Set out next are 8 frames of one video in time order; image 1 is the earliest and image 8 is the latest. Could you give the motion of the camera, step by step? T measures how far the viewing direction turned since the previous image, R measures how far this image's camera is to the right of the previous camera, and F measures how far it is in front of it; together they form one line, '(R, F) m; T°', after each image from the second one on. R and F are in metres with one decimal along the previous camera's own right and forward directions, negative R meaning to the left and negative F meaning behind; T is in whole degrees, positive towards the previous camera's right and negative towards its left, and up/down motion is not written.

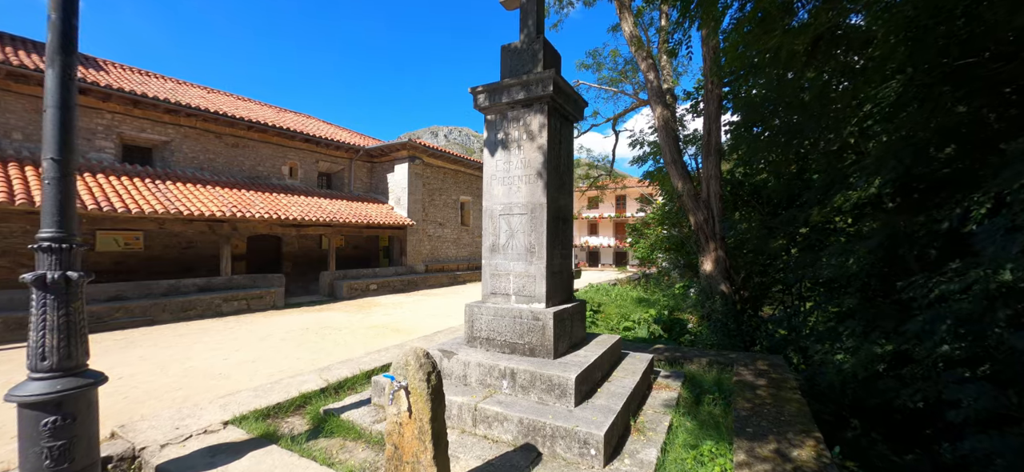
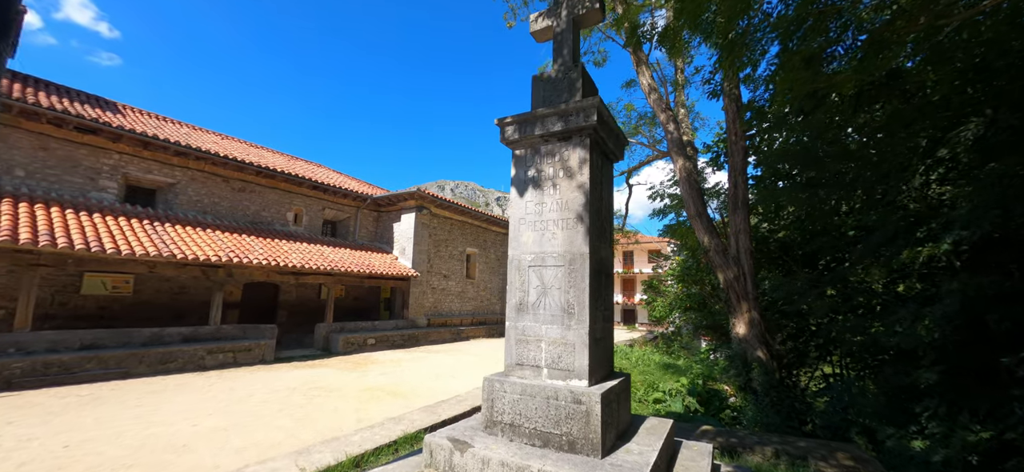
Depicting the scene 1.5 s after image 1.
(-0.2, +0.5) m; -1°
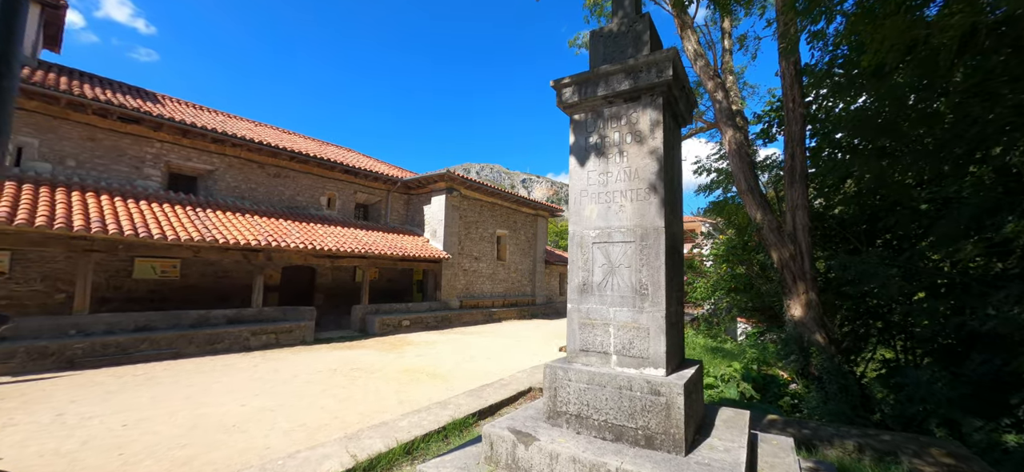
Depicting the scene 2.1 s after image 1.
(-0.2, +0.2) m; -4°
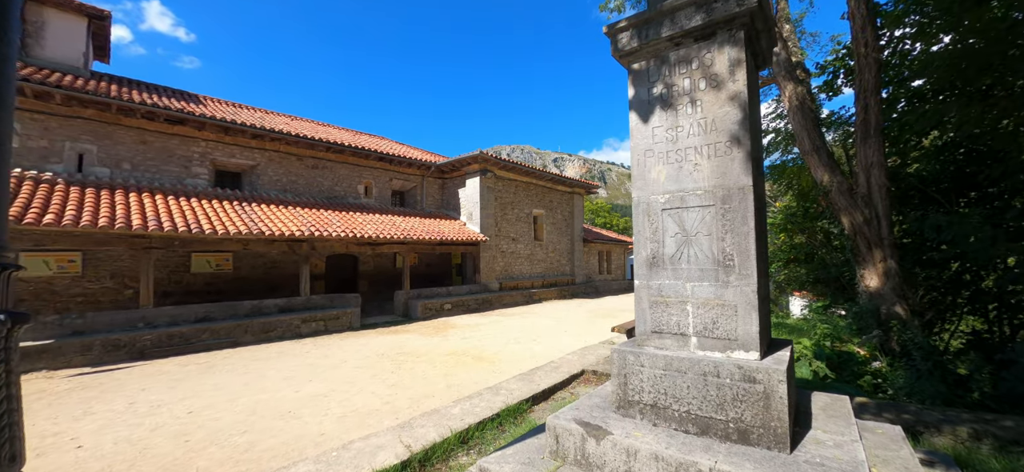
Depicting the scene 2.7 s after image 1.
(-0.1, +0.2) m; -5°
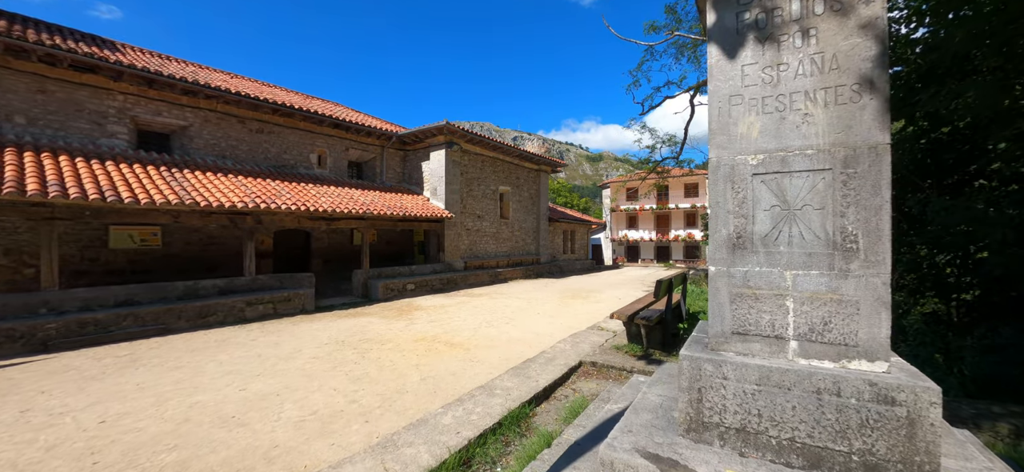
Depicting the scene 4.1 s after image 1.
(-0.3, +0.5) m; +6°
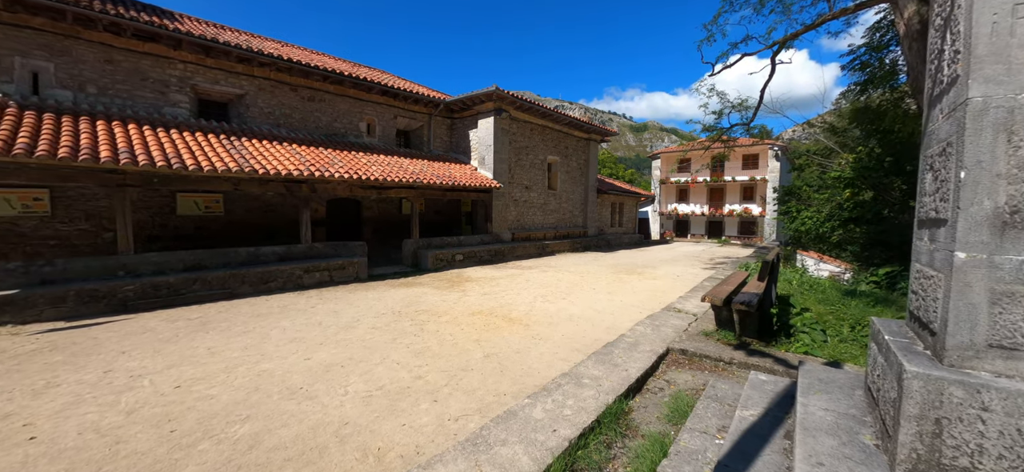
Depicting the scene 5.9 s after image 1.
(-0.3, +0.3) m; -5°
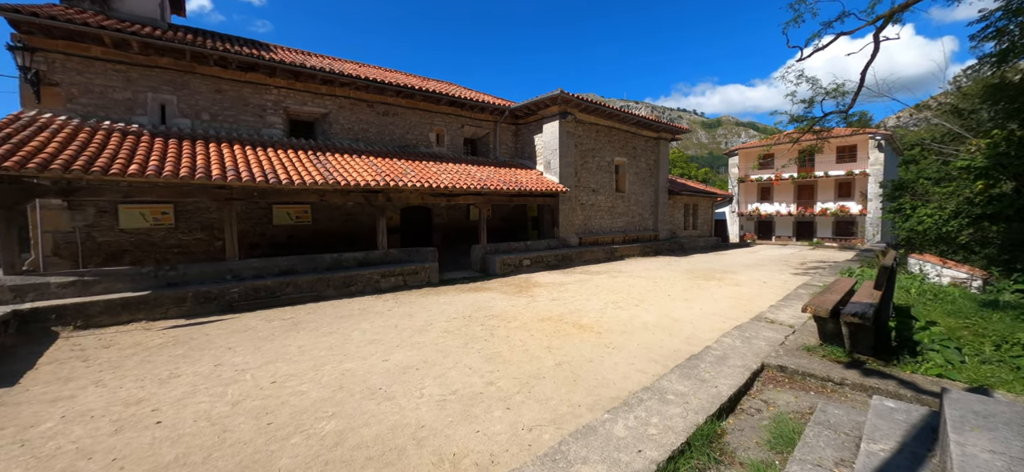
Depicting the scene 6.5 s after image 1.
(-0.1, +0.1) m; -9°
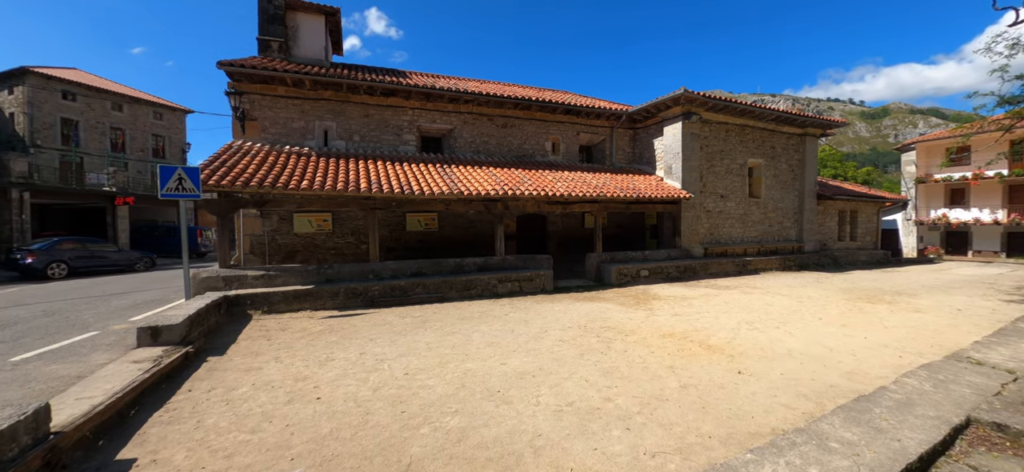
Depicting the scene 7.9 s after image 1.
(-0.1, 0.0) m; -16°
